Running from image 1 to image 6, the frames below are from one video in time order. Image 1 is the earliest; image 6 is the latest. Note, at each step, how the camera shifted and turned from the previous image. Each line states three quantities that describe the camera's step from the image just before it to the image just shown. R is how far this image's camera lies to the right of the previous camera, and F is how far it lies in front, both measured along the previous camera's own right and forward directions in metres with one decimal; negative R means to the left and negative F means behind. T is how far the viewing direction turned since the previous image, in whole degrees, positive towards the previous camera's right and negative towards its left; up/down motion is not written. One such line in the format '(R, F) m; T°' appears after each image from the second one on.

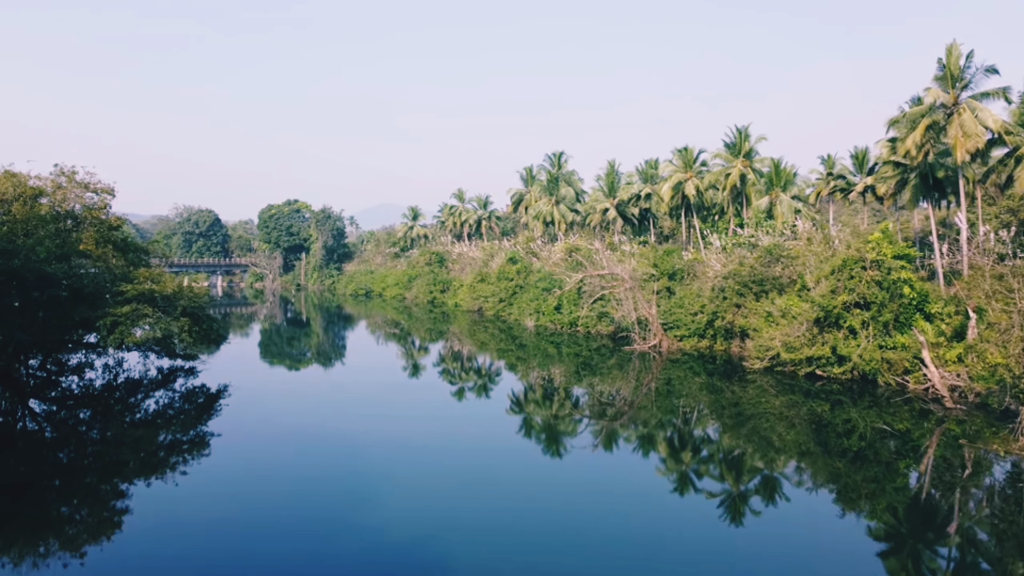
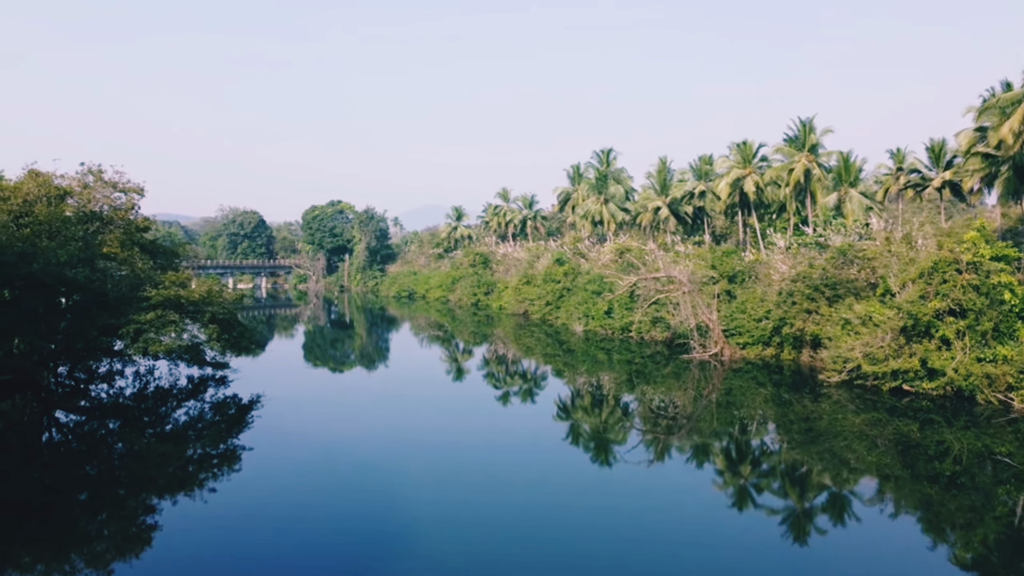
(-0.1, +1.2) m; -3°
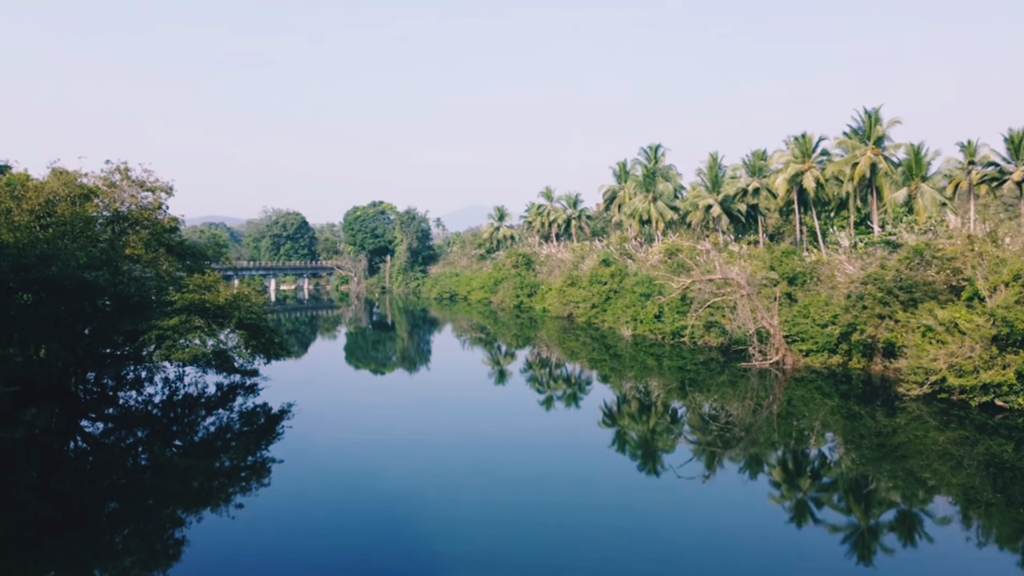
(0.0, +1.0) m; -3°
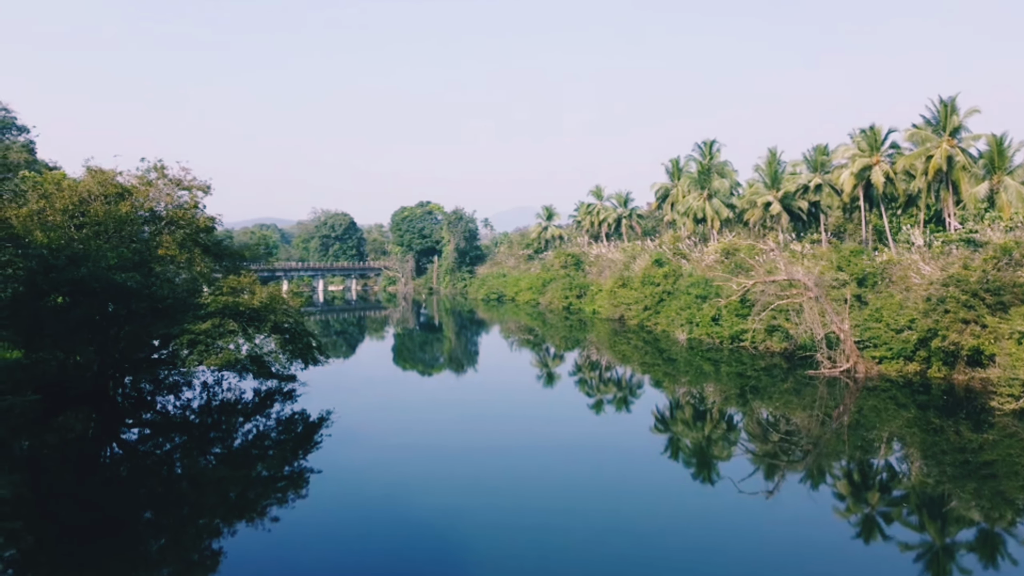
(0.0, +0.9) m; -3°
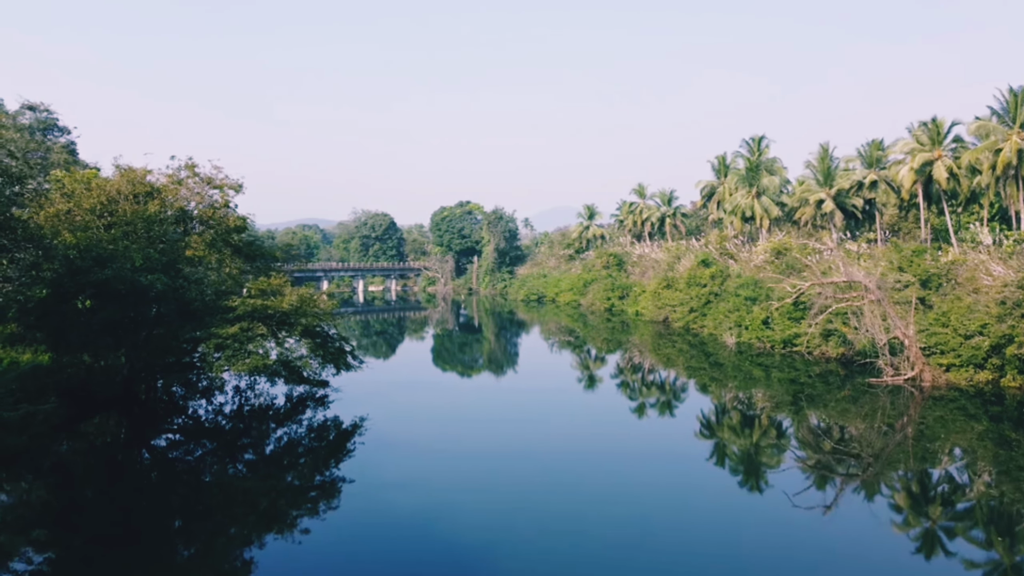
(0.0, +0.7) m; -3°
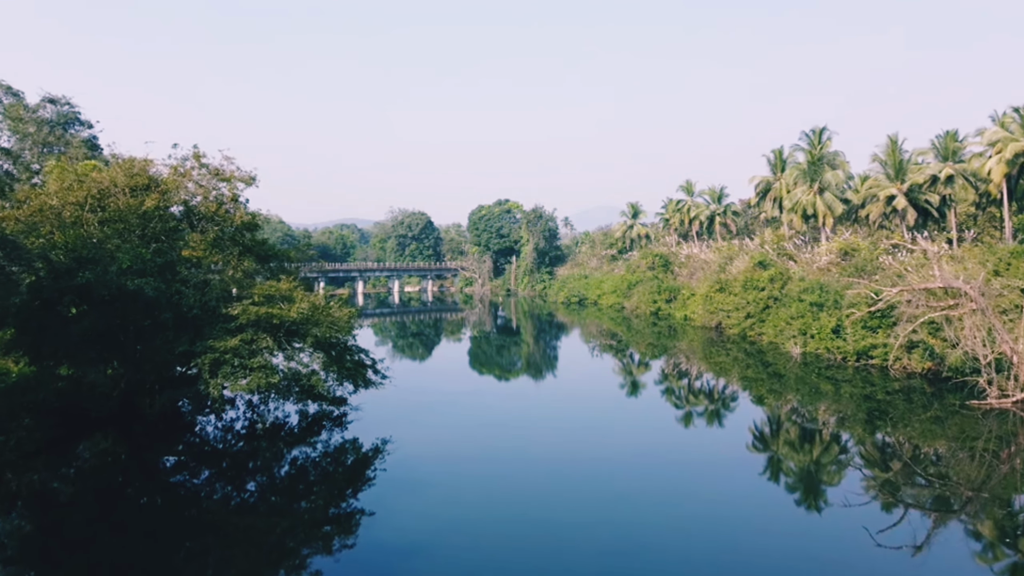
(-0.1, +1.7) m; -3°
